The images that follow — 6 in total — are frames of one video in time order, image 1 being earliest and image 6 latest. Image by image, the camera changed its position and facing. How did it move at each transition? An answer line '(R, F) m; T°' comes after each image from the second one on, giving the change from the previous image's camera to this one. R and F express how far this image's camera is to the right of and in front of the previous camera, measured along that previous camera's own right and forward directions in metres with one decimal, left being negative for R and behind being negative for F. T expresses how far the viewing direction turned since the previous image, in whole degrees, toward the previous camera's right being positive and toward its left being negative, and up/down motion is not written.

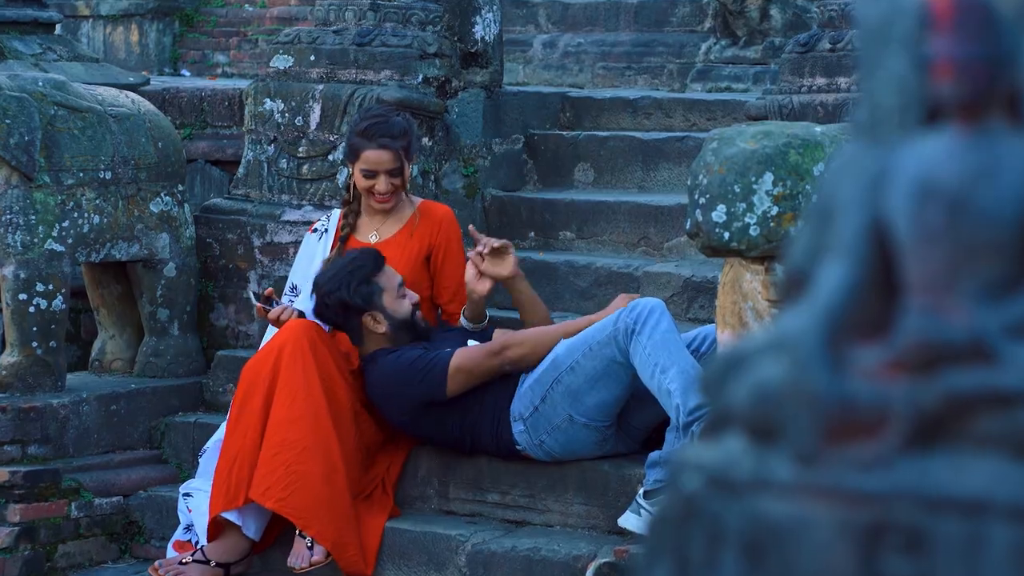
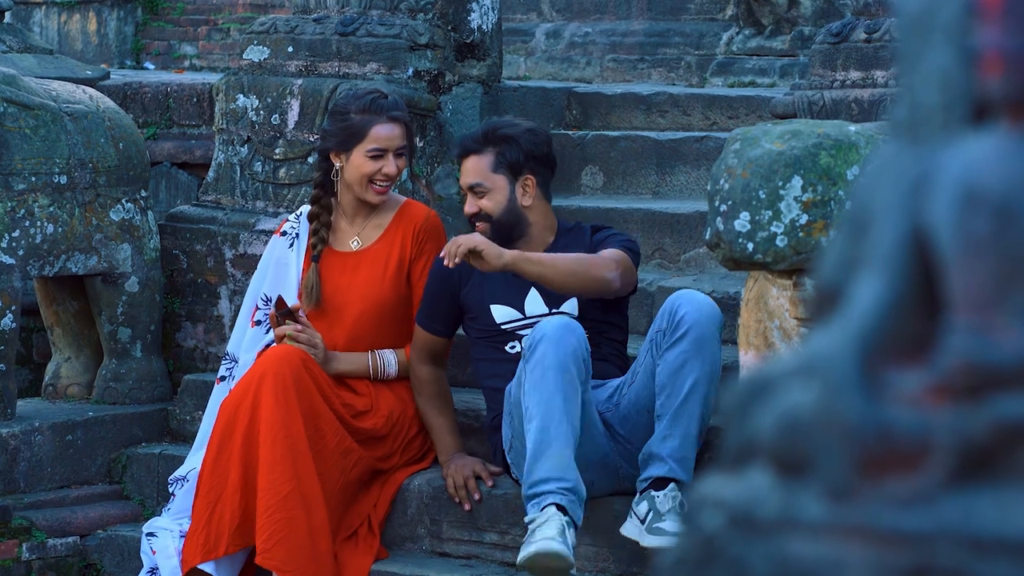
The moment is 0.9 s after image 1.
(0.0, +0.4) m; 0°
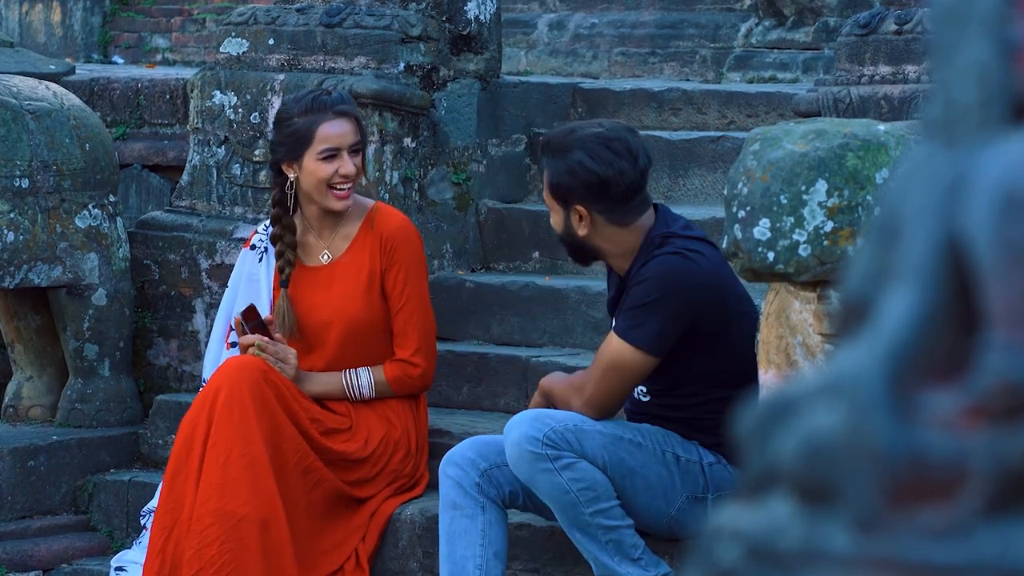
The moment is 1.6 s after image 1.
(0.0, +0.3) m; 0°
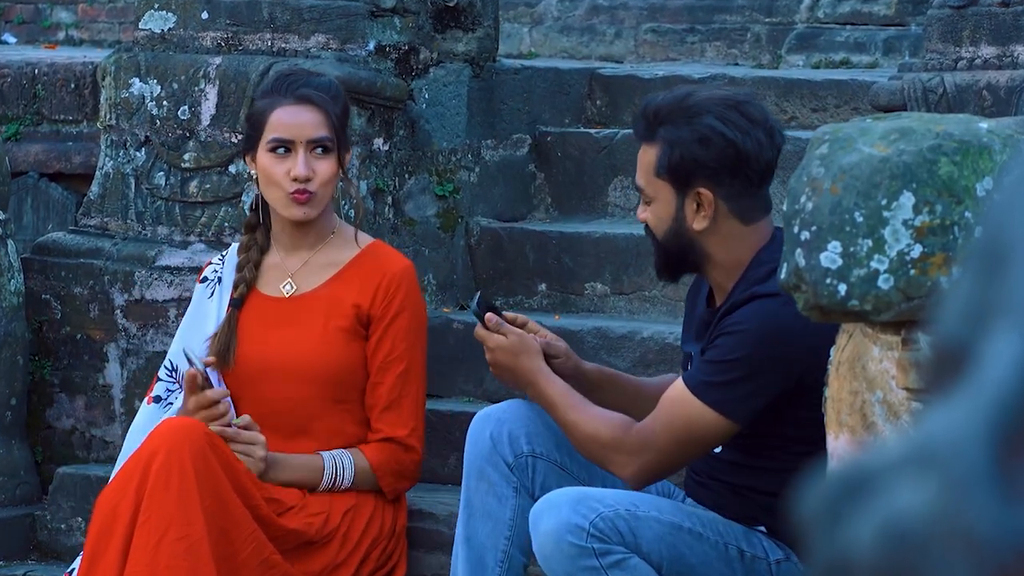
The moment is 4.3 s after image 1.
(0.0, +0.8) m; 0°
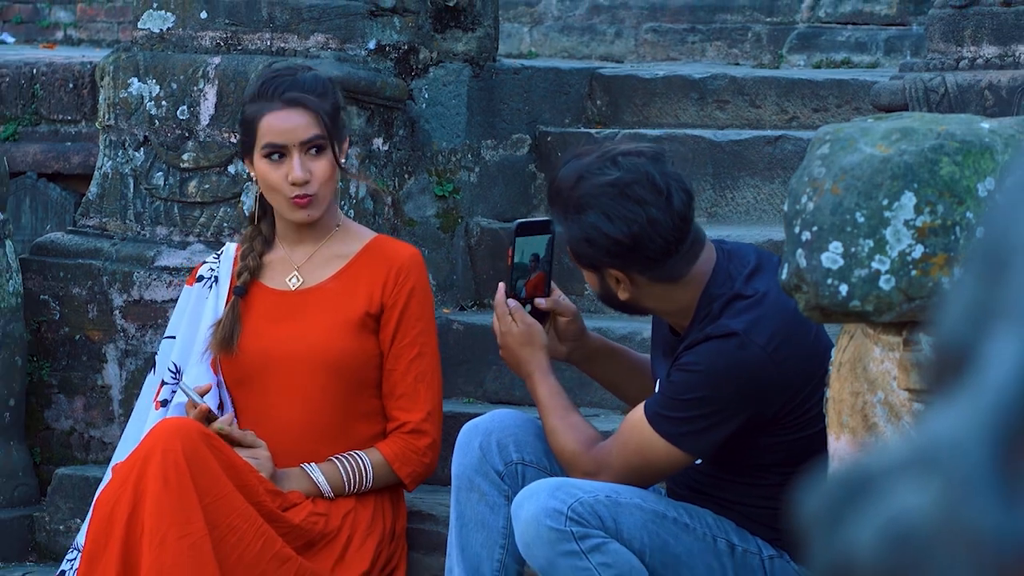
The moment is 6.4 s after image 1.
(0.0, 0.0) m; 0°
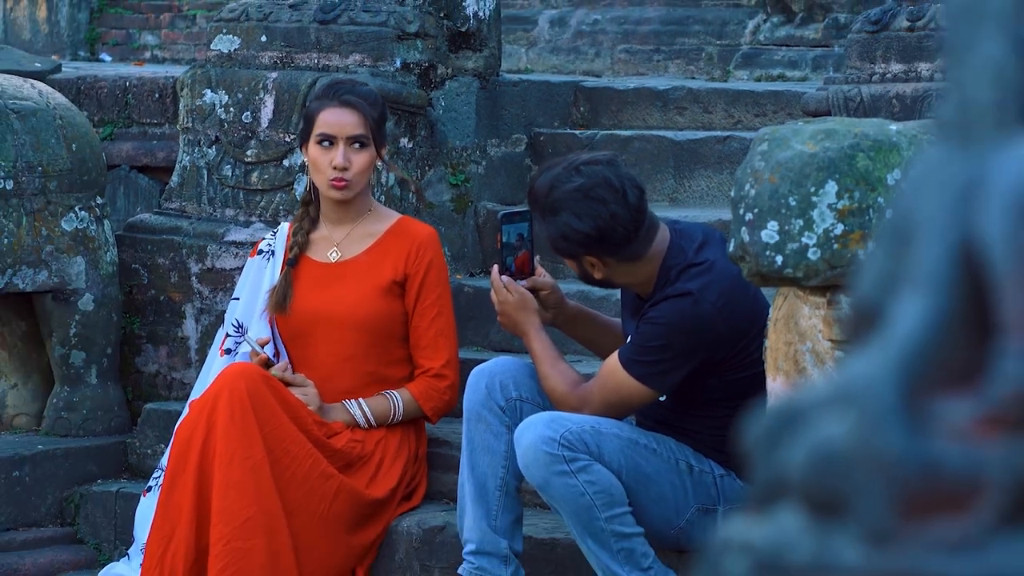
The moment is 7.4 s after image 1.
(0.0, -0.7) m; 0°
